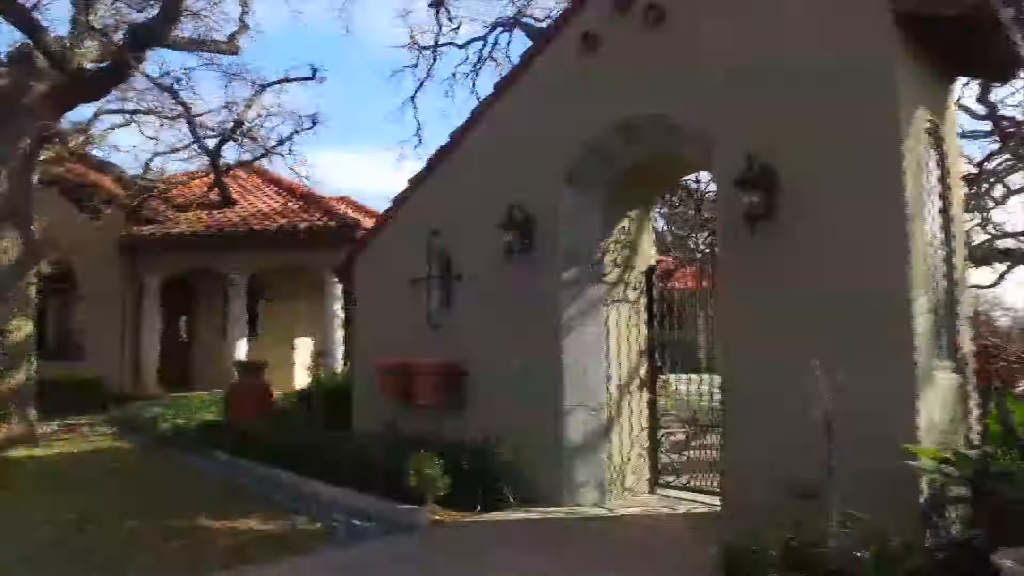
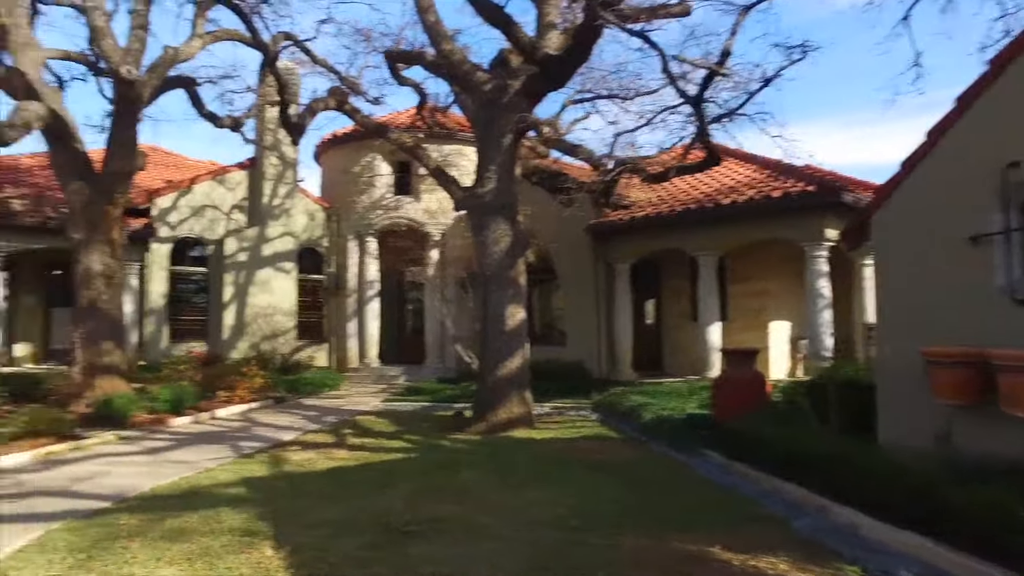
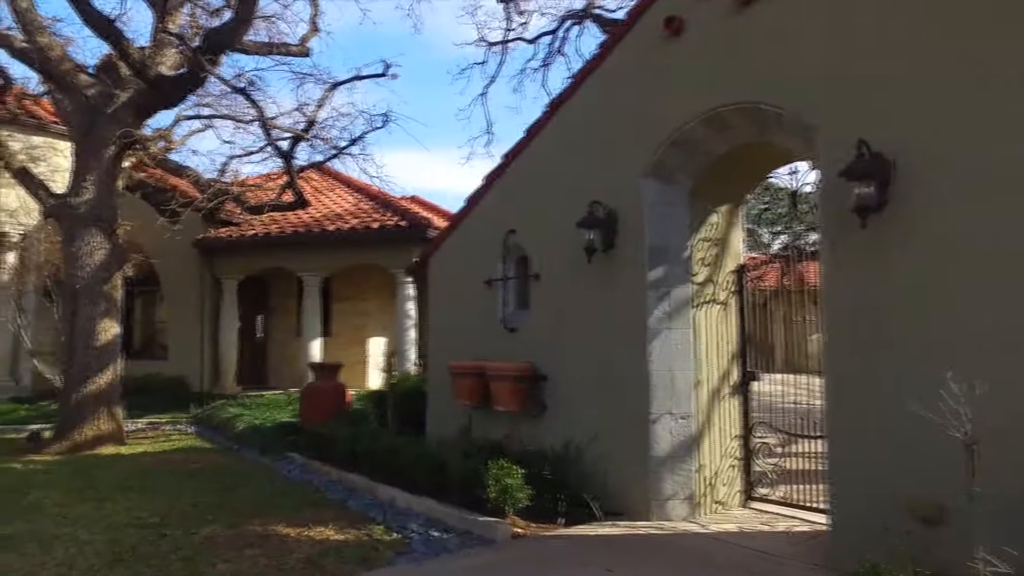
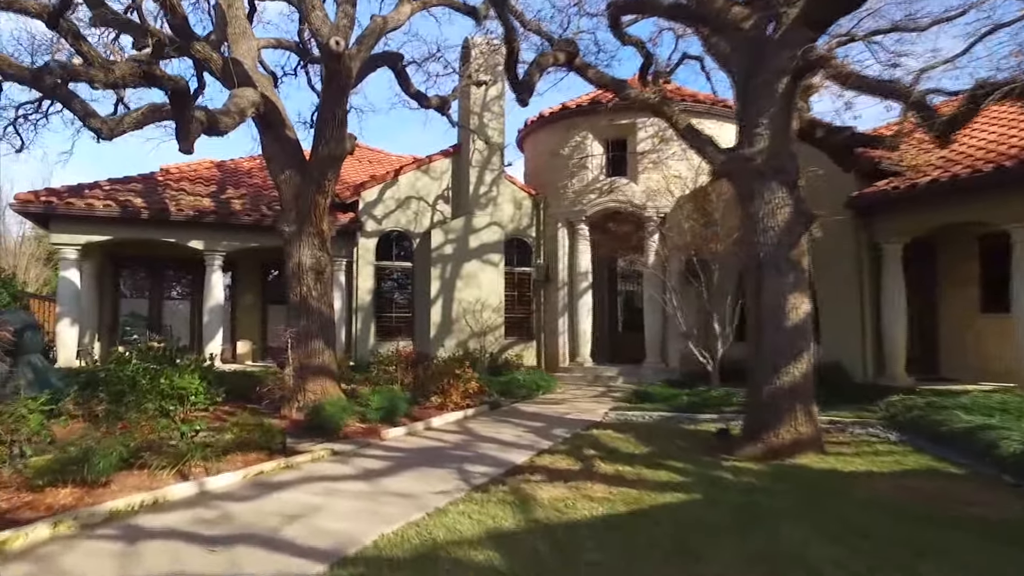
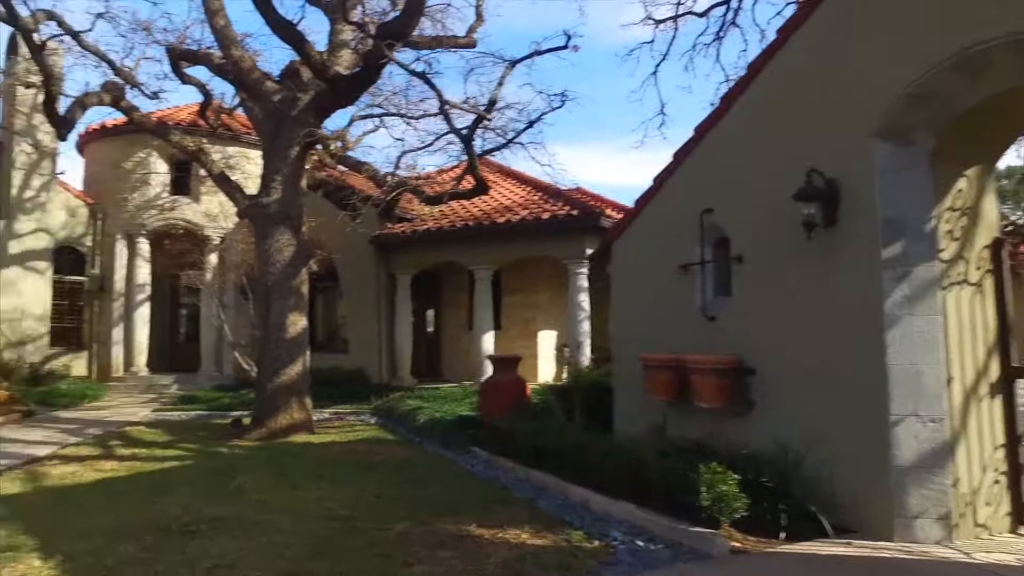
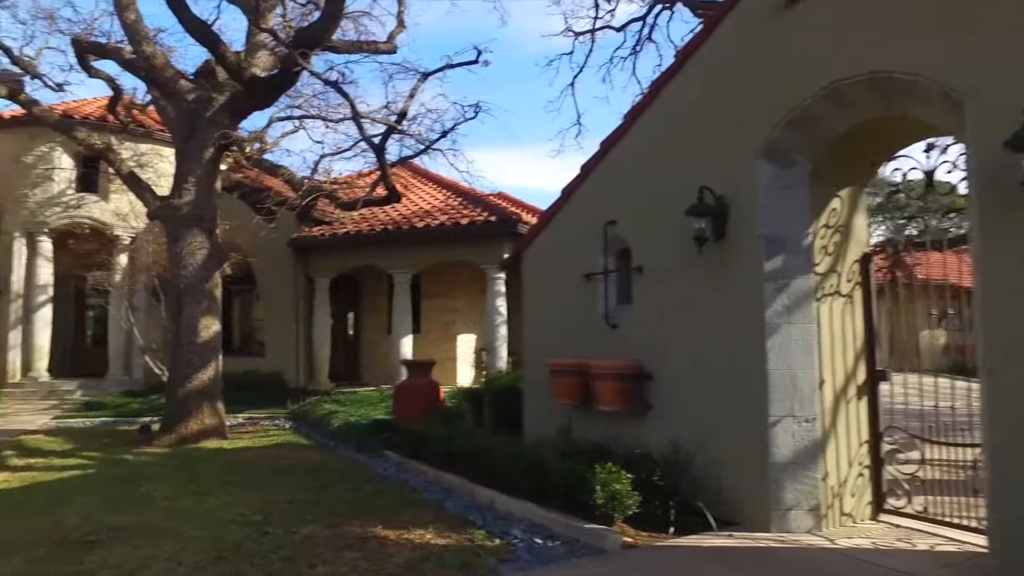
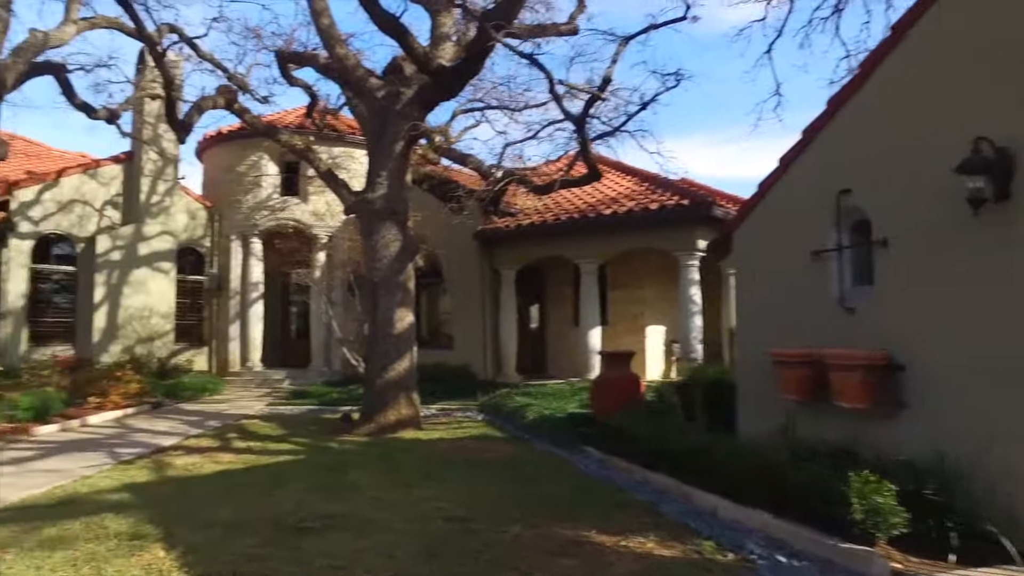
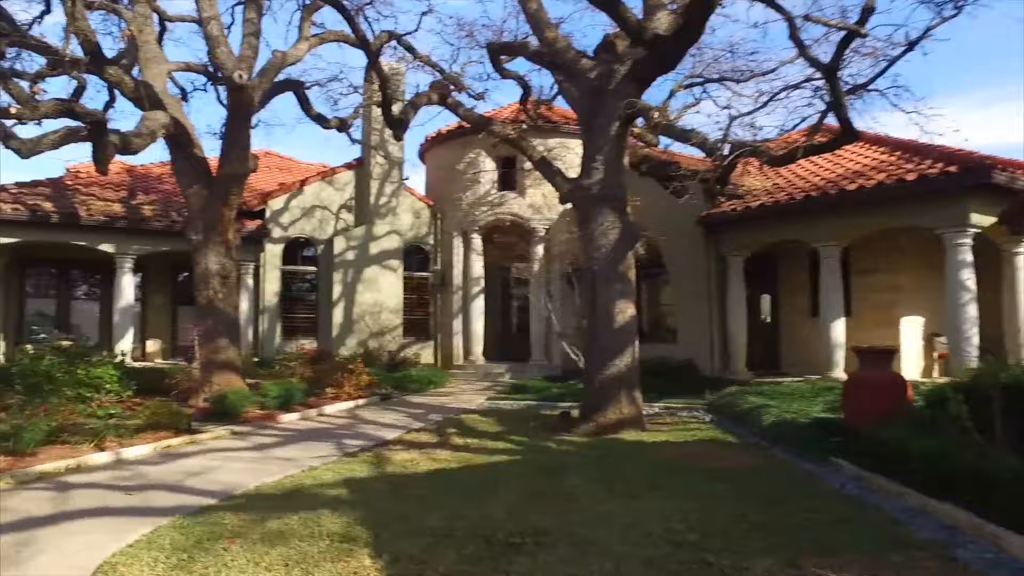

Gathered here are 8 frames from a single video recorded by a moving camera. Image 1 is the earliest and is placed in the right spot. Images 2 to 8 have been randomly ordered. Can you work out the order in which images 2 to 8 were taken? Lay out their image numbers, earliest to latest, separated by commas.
3, 6, 5, 7, 2, 8, 4
